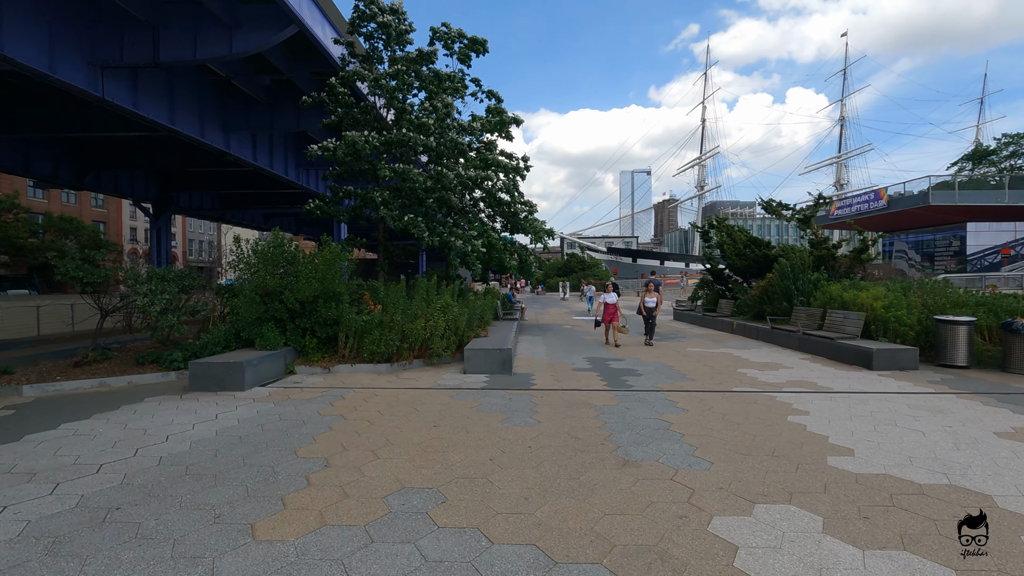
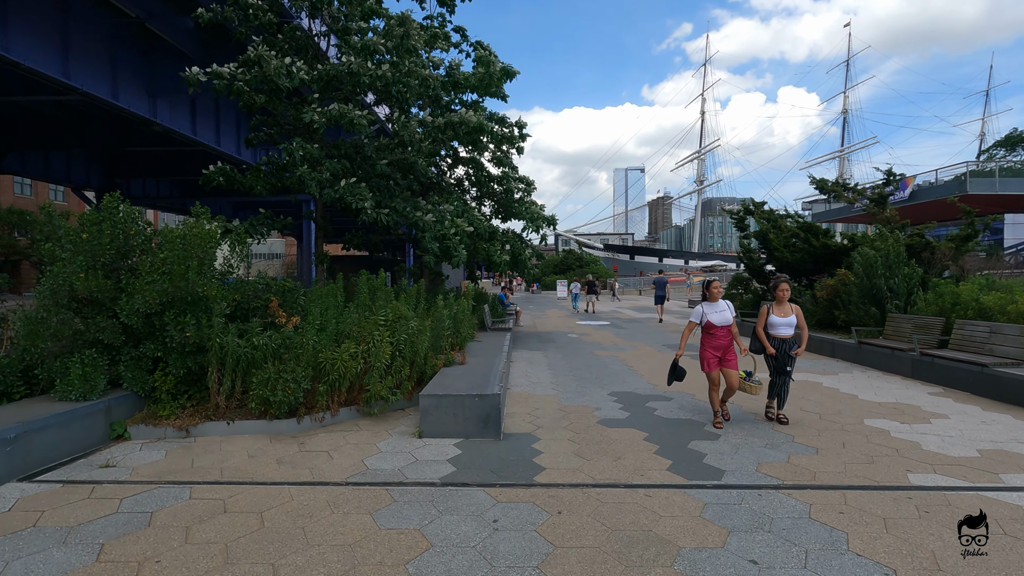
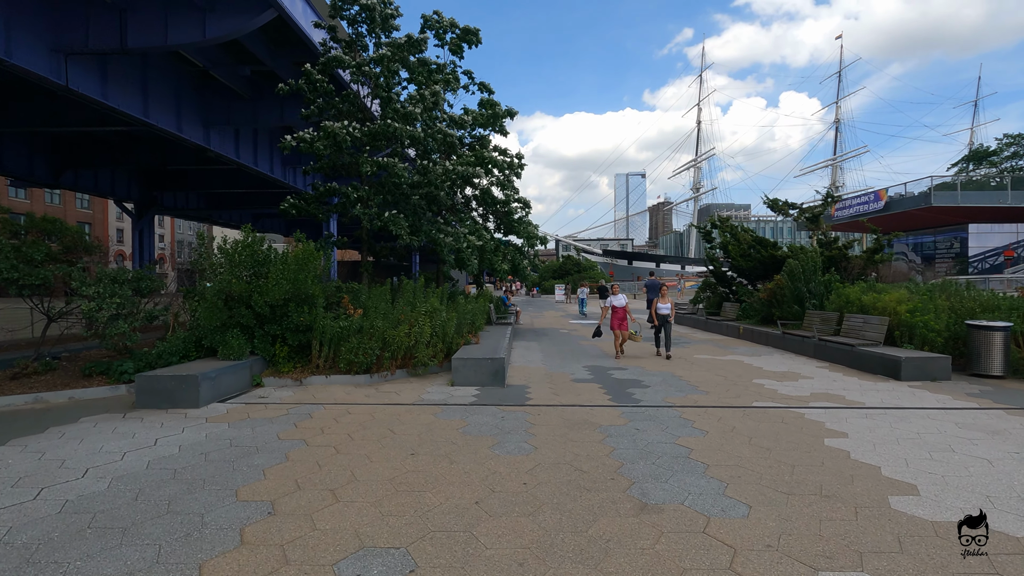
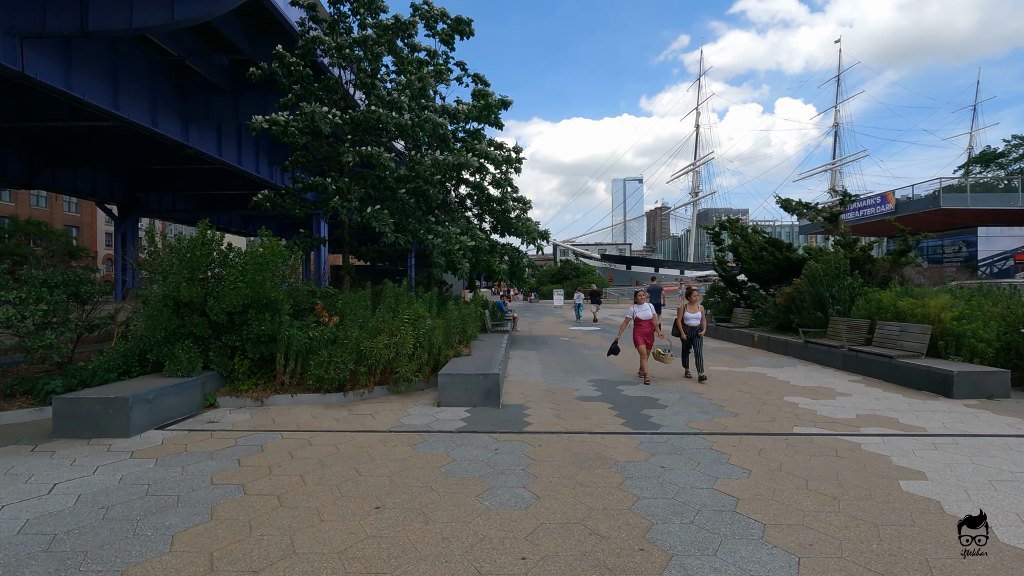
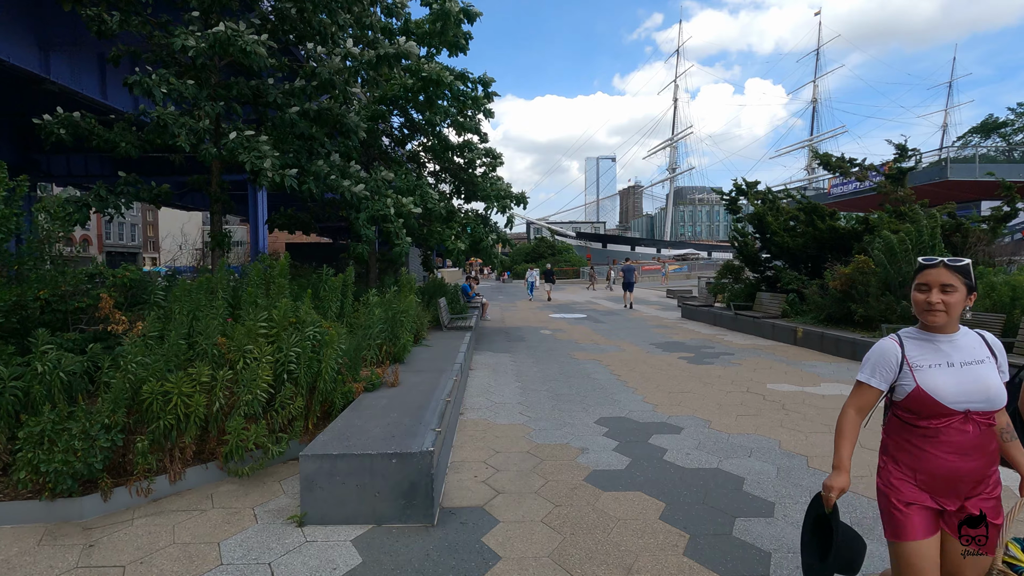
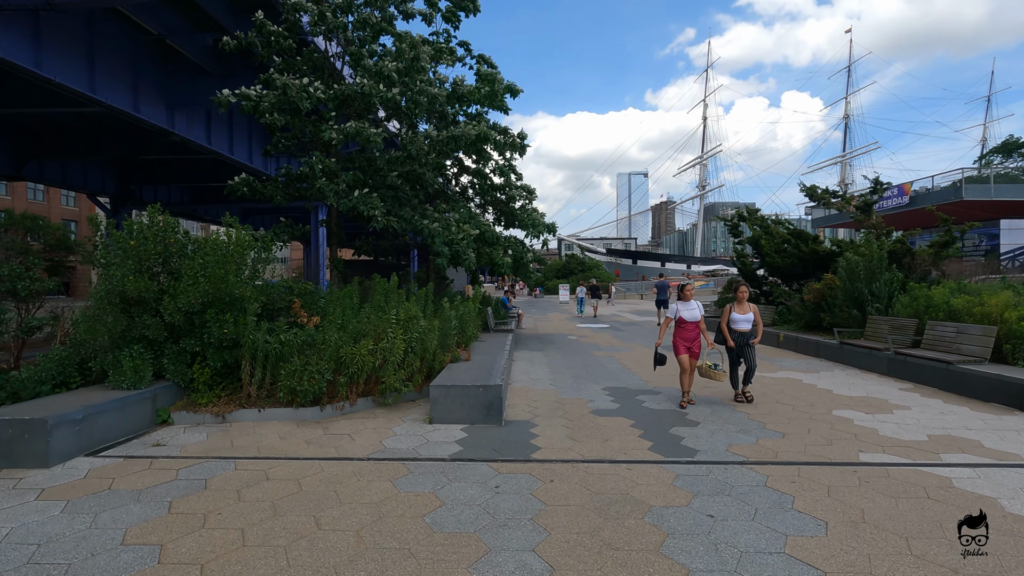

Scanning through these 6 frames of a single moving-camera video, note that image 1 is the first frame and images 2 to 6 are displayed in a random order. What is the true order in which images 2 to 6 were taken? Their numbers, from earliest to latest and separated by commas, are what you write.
3, 4, 6, 2, 5
